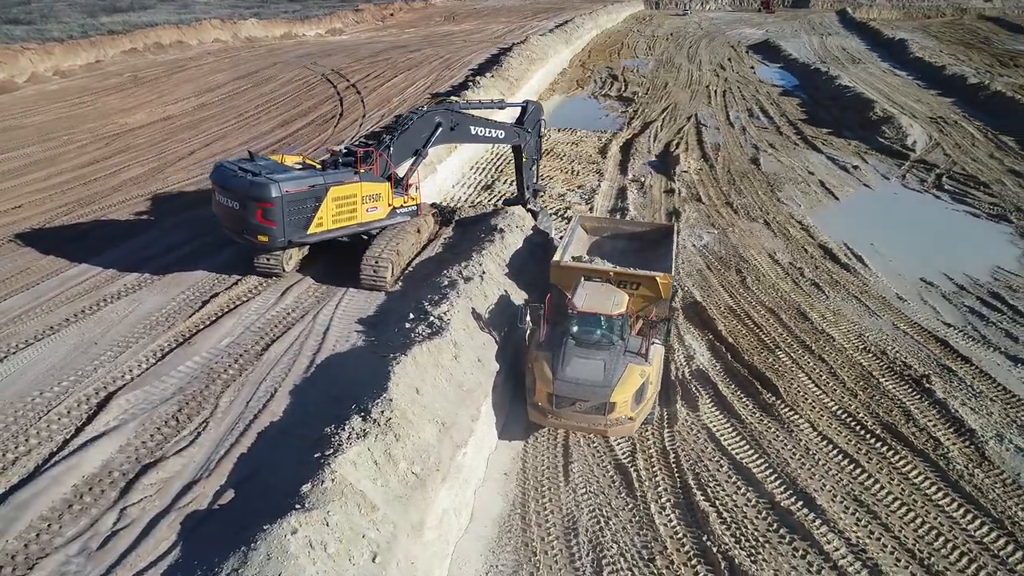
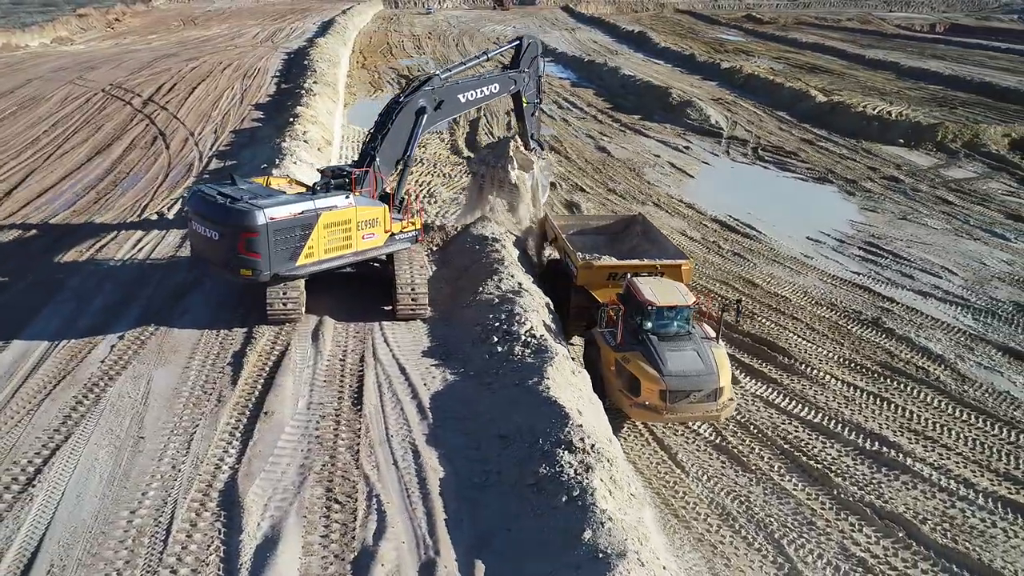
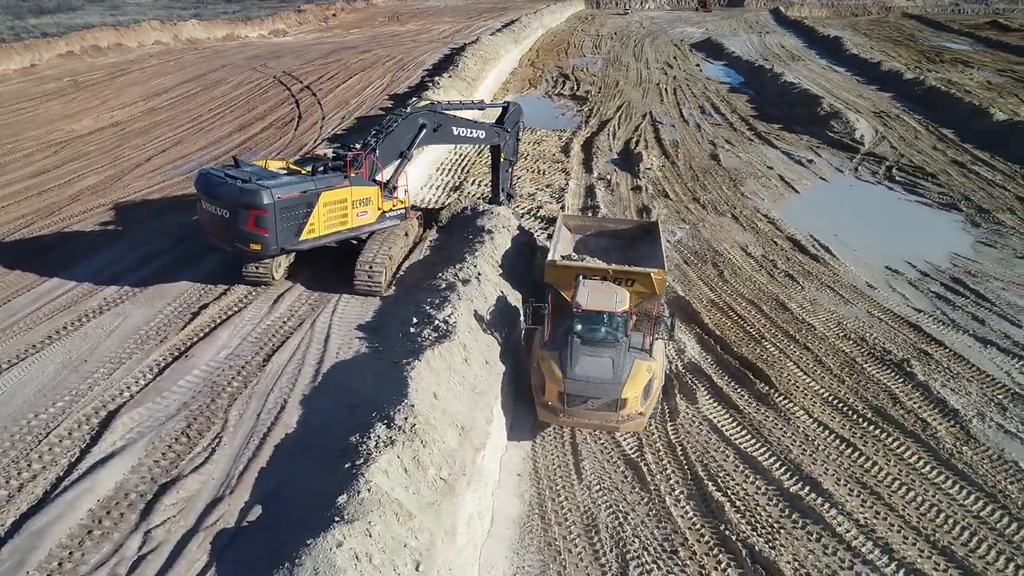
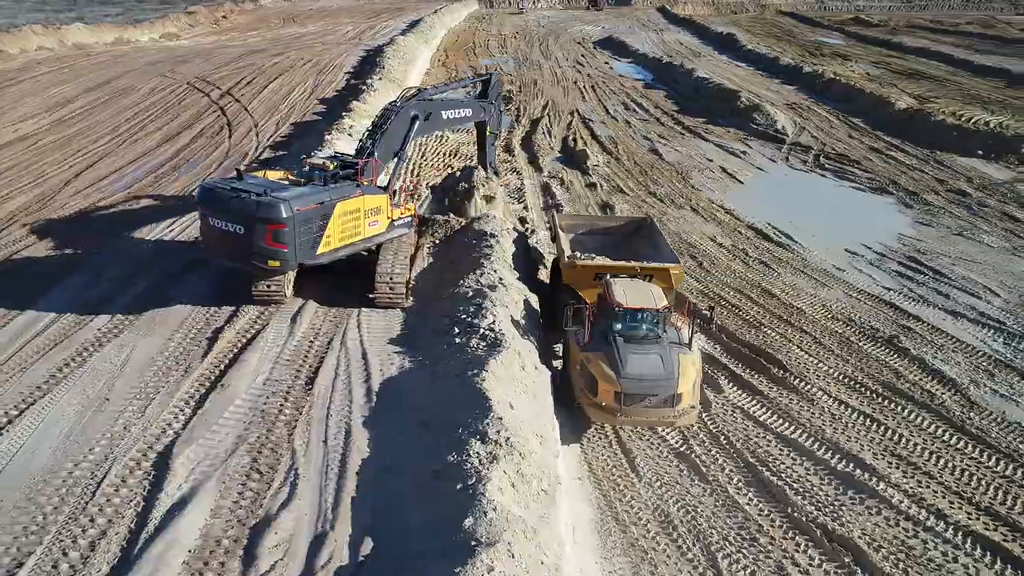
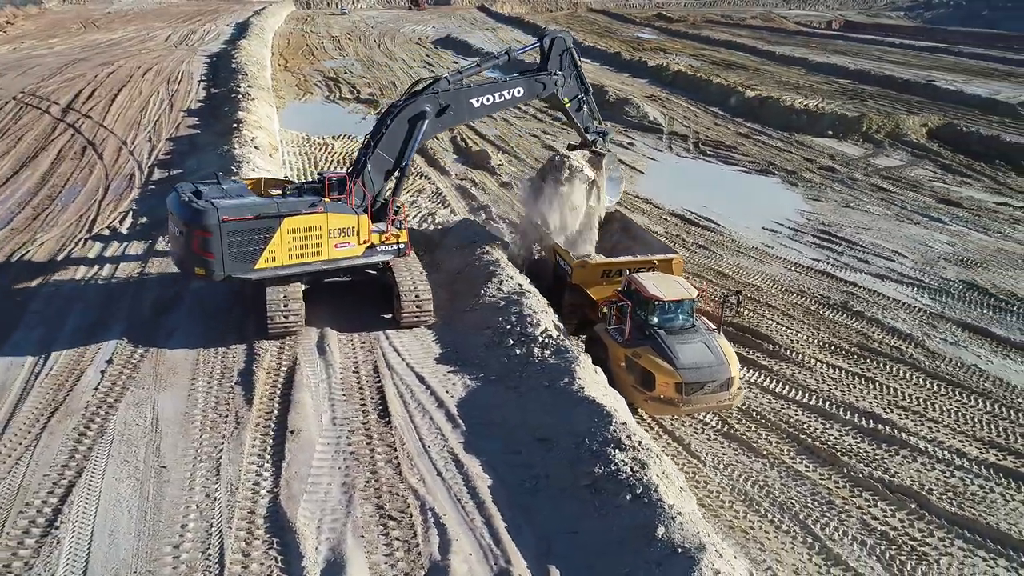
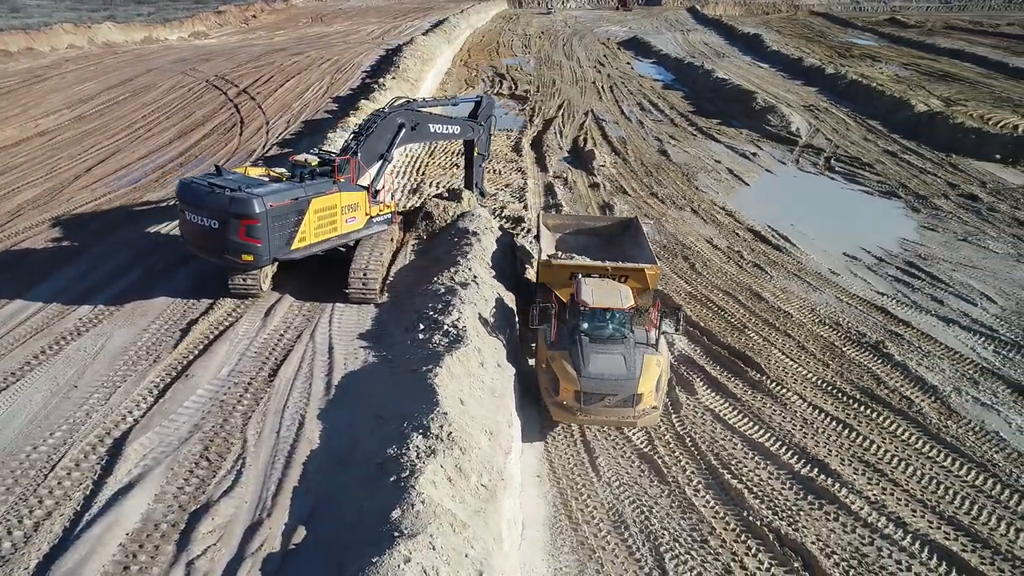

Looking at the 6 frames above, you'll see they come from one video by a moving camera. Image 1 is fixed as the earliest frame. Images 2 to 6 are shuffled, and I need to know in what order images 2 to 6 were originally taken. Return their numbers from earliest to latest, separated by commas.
3, 6, 4, 2, 5
